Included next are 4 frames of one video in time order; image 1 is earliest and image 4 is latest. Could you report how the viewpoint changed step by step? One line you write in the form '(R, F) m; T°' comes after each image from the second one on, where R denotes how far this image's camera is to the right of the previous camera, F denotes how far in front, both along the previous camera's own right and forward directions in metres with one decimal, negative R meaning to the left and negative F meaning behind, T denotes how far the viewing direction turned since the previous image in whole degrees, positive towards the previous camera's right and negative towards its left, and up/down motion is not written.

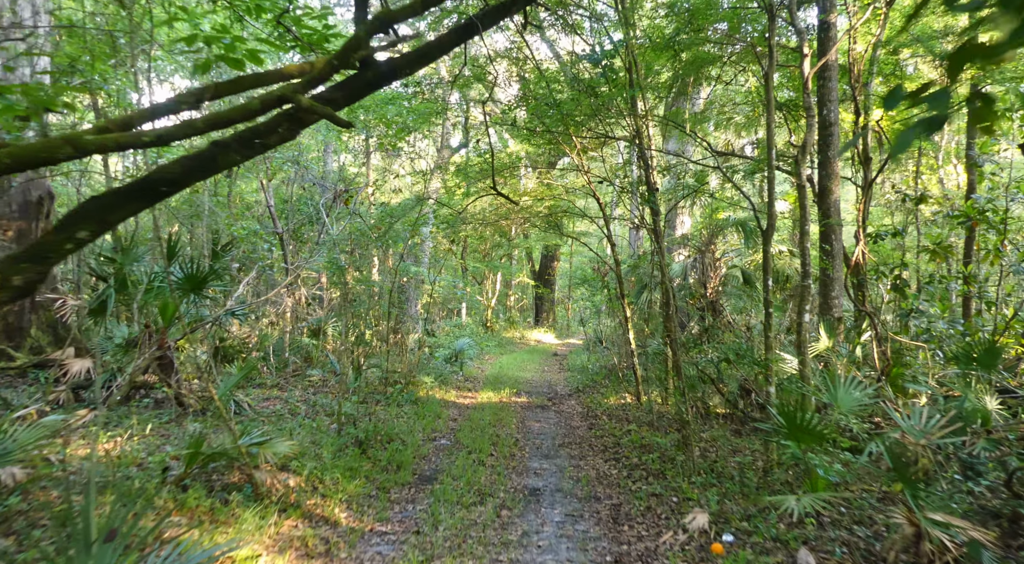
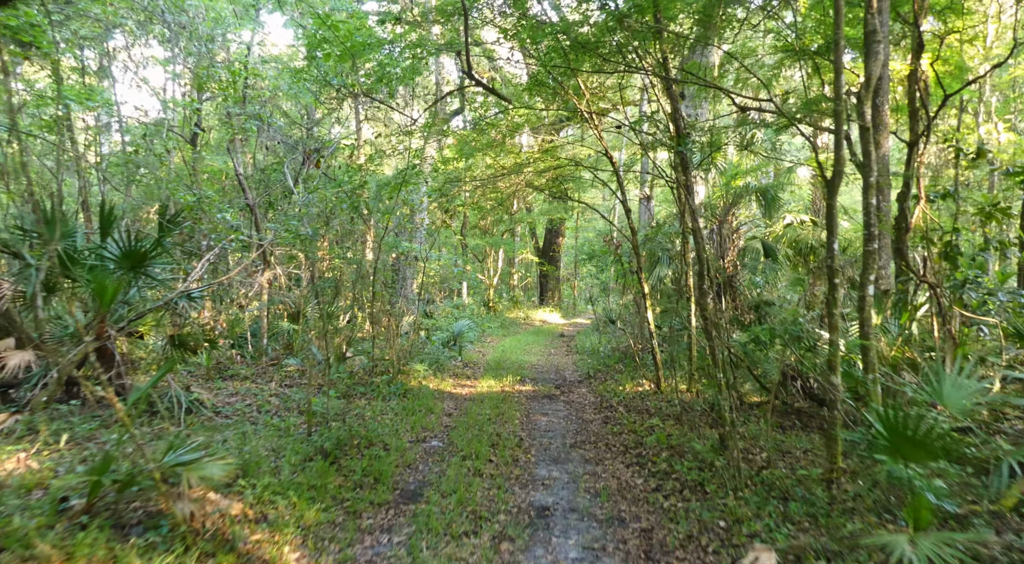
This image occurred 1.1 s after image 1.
(0.0, +1.0) m; 0°
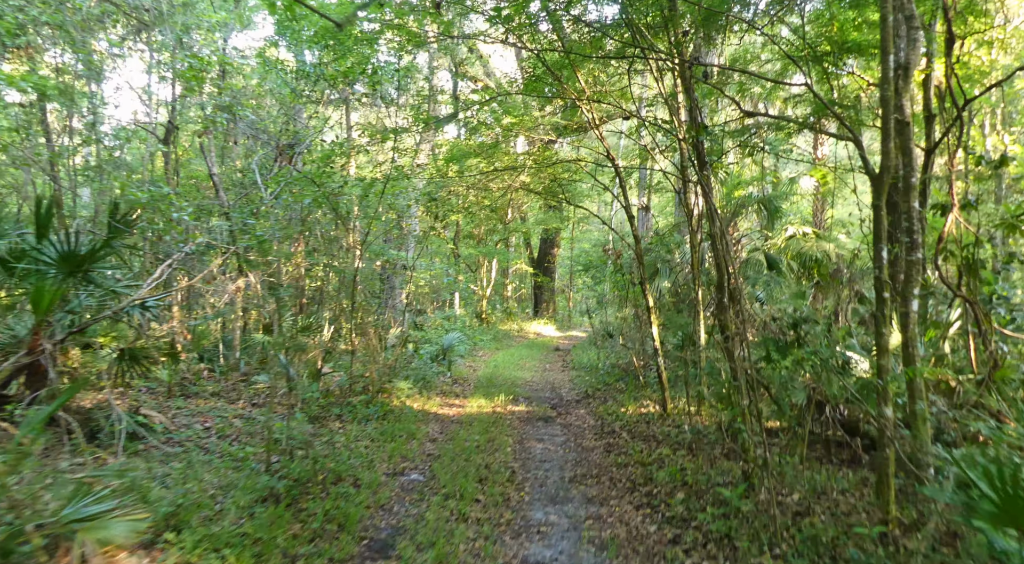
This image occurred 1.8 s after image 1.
(0.0, +0.7) m; +1°
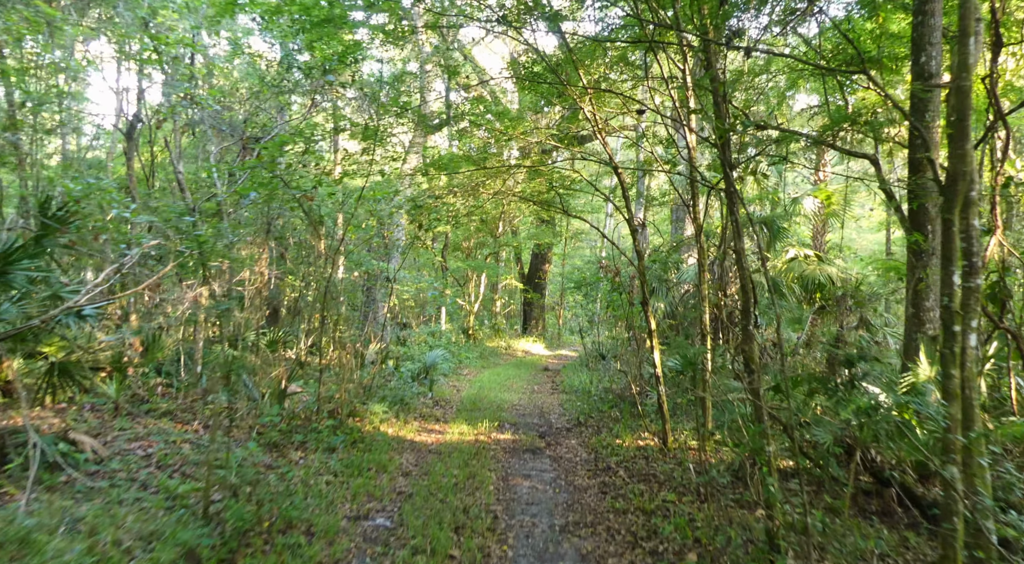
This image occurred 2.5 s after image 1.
(0.0, +0.6) m; +1°
